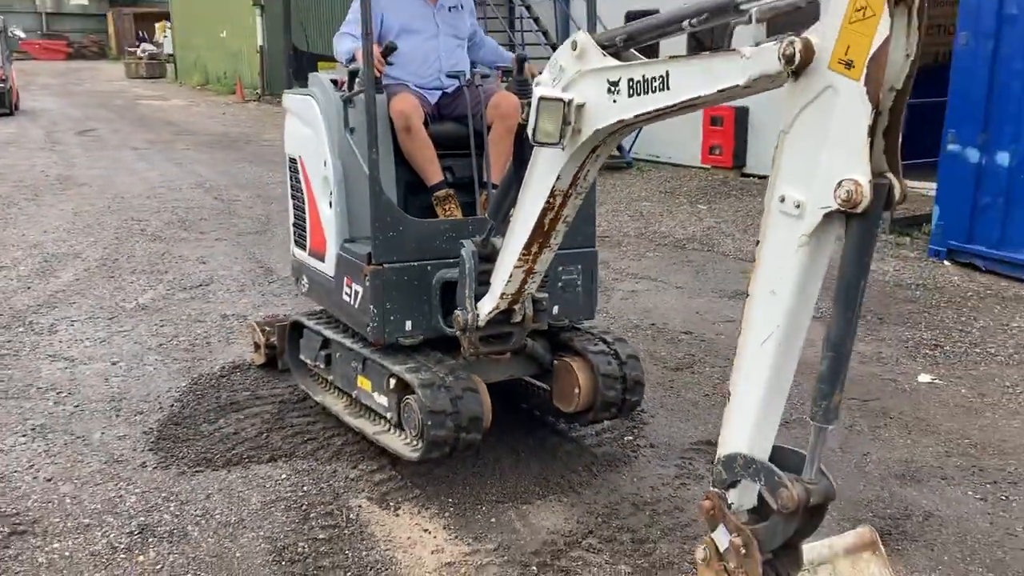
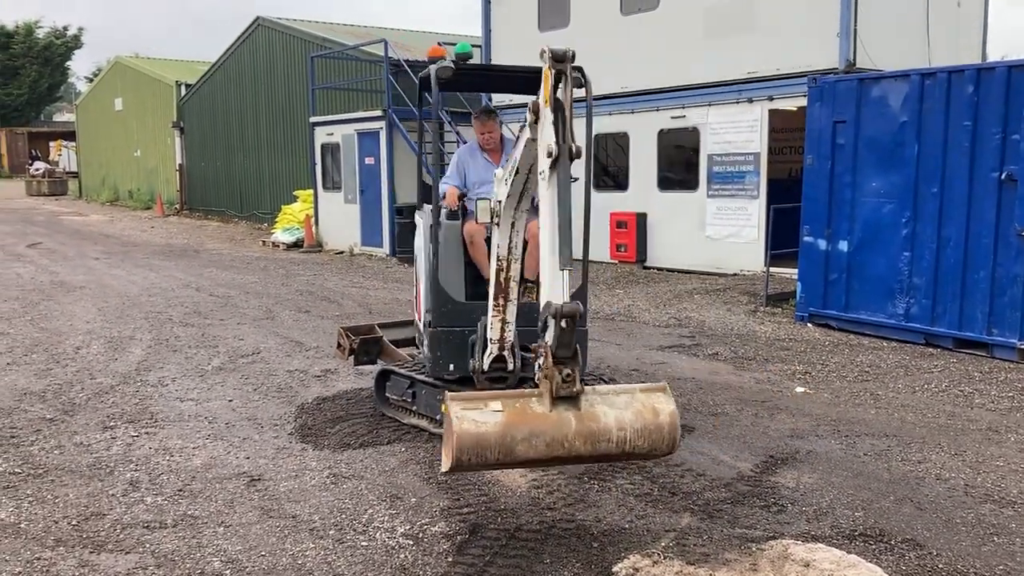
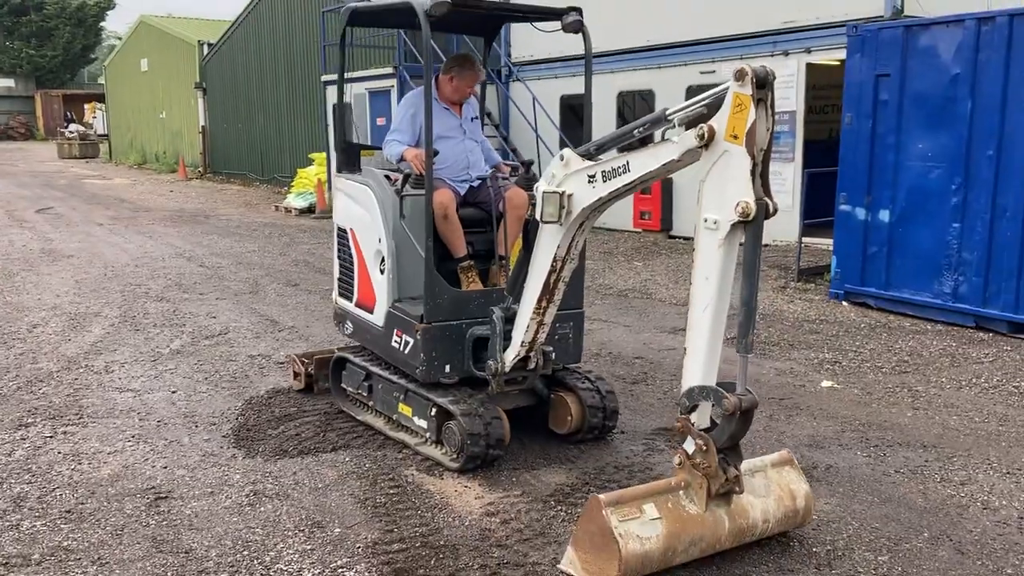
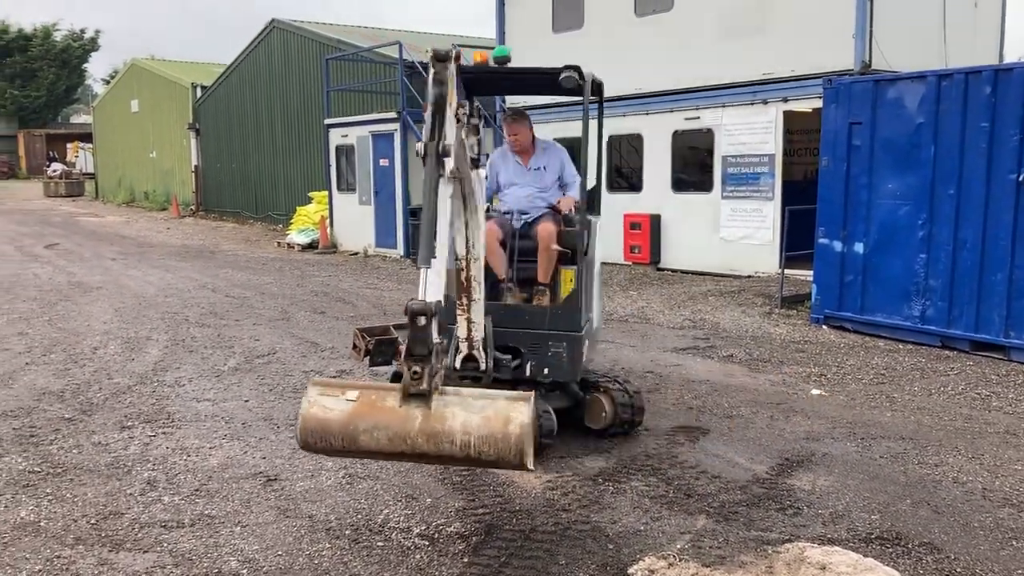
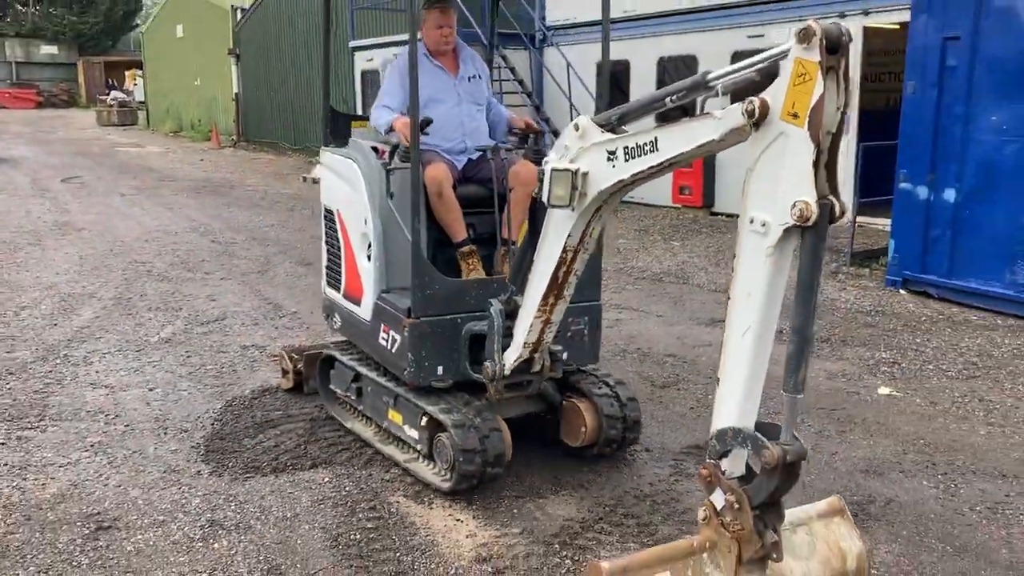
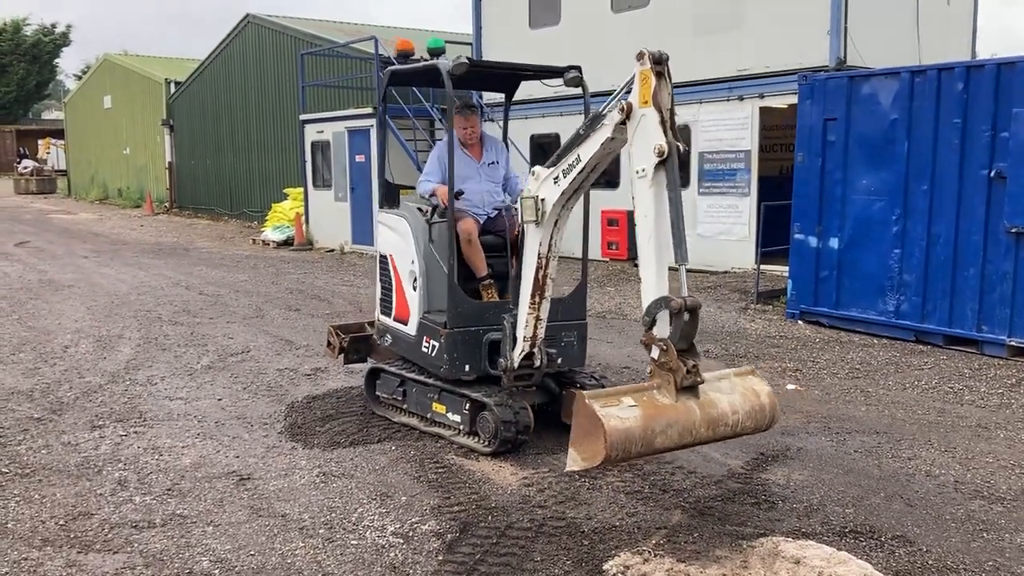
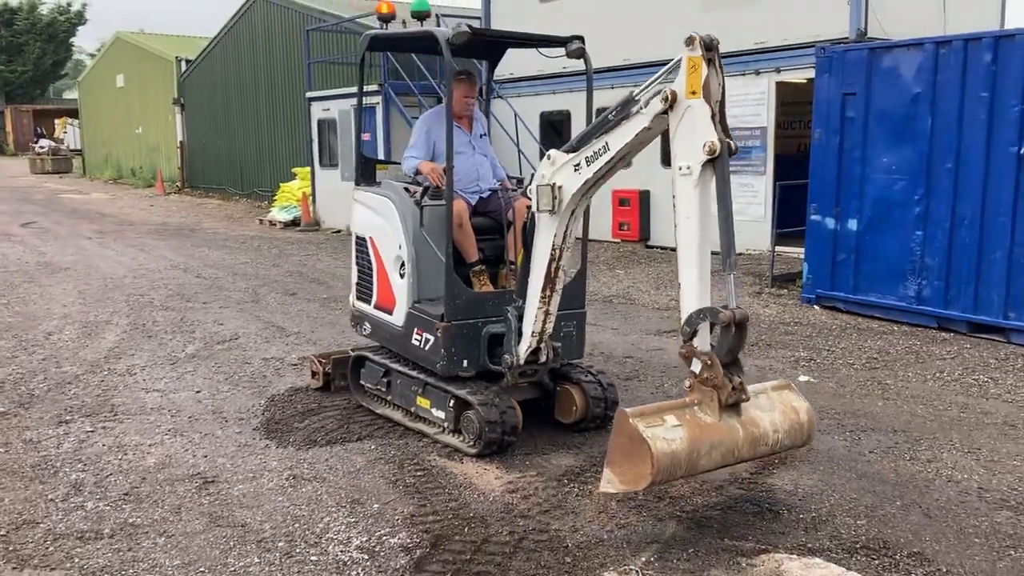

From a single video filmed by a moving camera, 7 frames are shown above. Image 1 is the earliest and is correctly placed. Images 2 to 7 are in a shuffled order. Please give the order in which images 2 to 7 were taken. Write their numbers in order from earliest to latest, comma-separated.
5, 3, 7, 6, 2, 4
